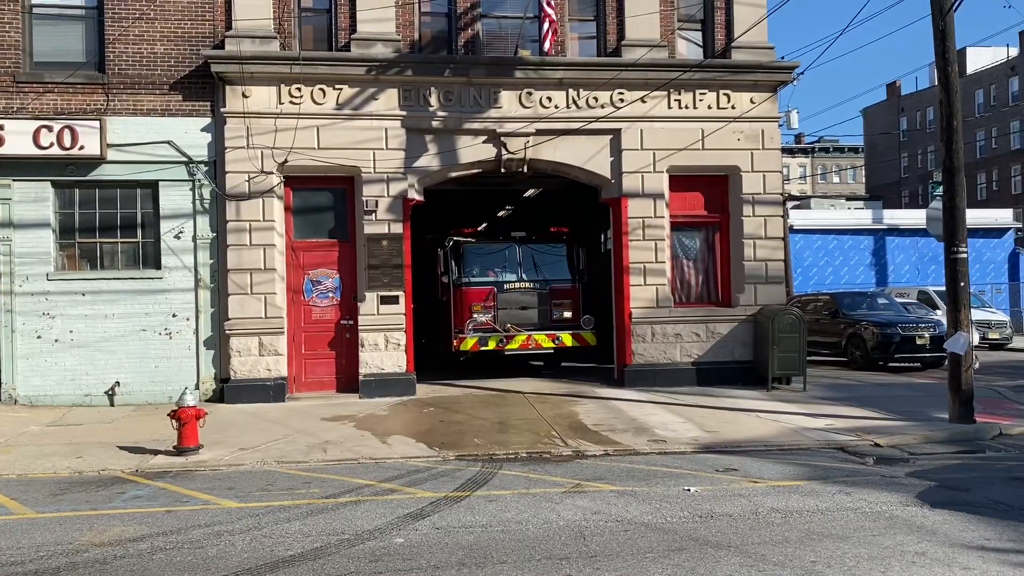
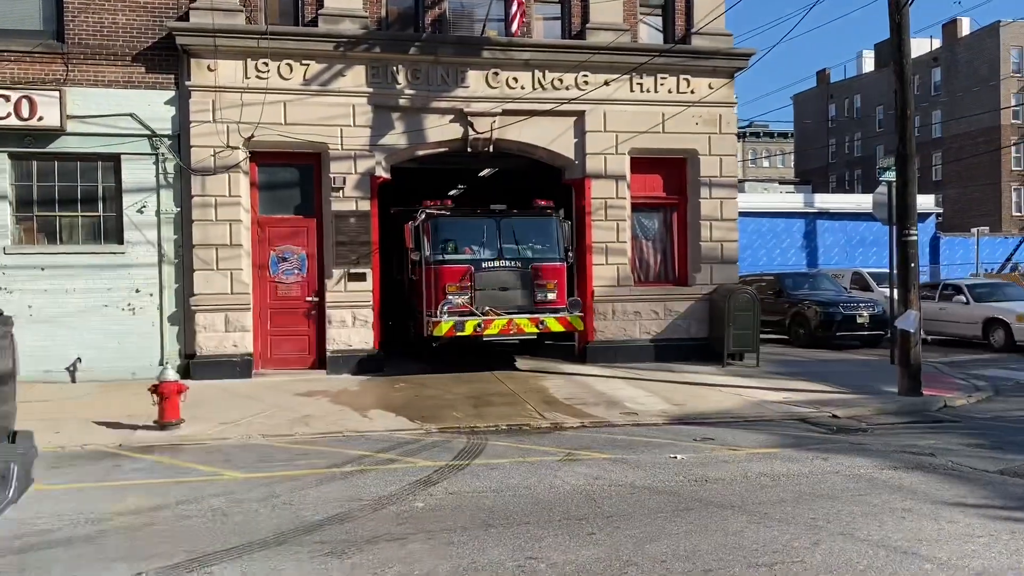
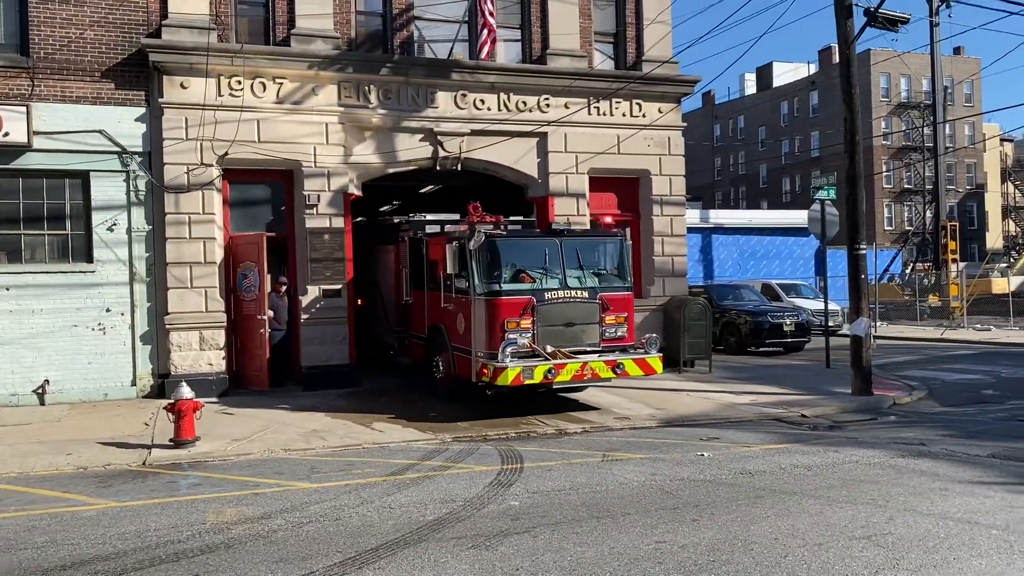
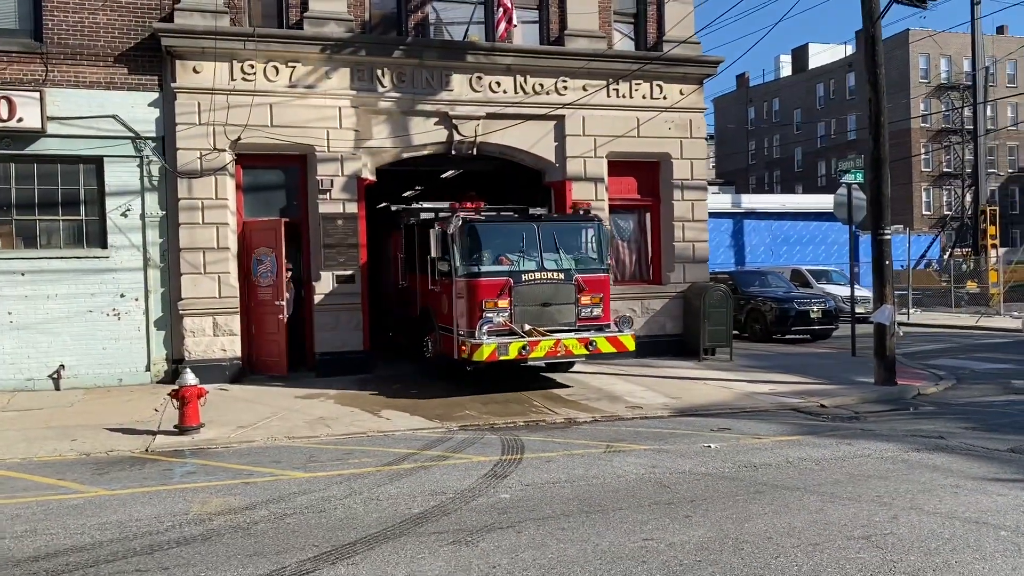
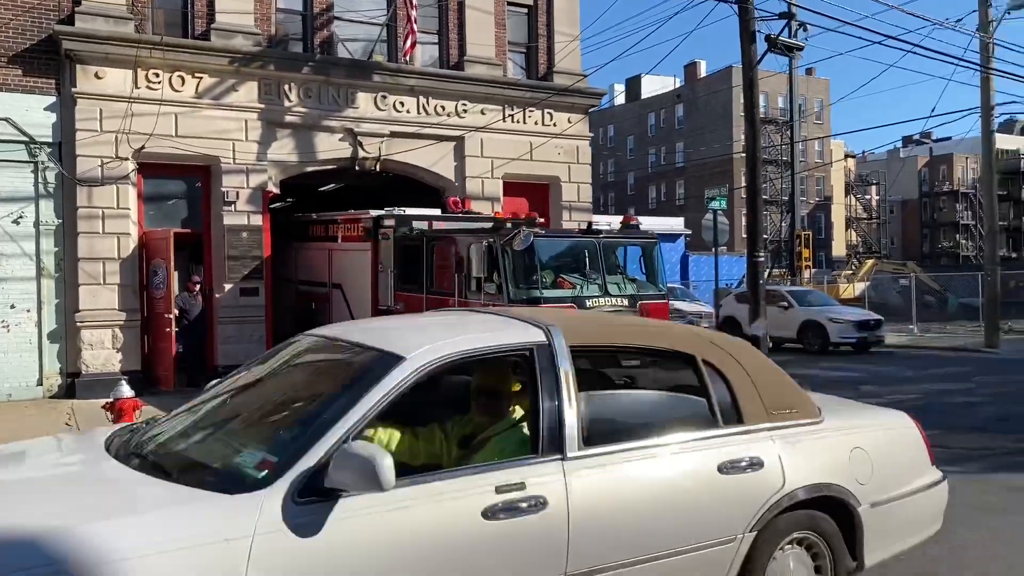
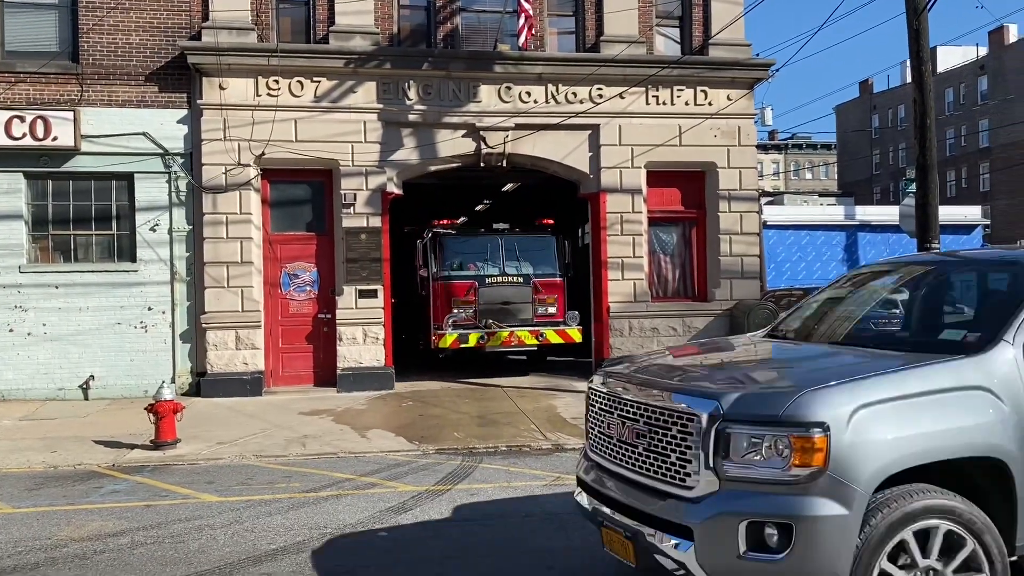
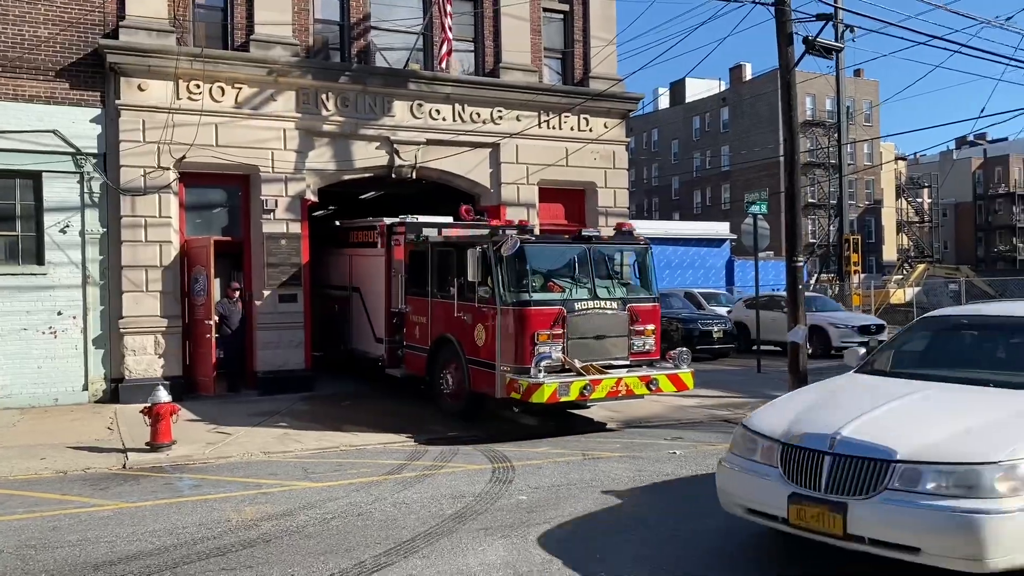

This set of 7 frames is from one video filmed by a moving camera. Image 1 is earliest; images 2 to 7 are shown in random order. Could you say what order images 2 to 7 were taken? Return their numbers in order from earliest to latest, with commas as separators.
6, 2, 4, 3, 7, 5
